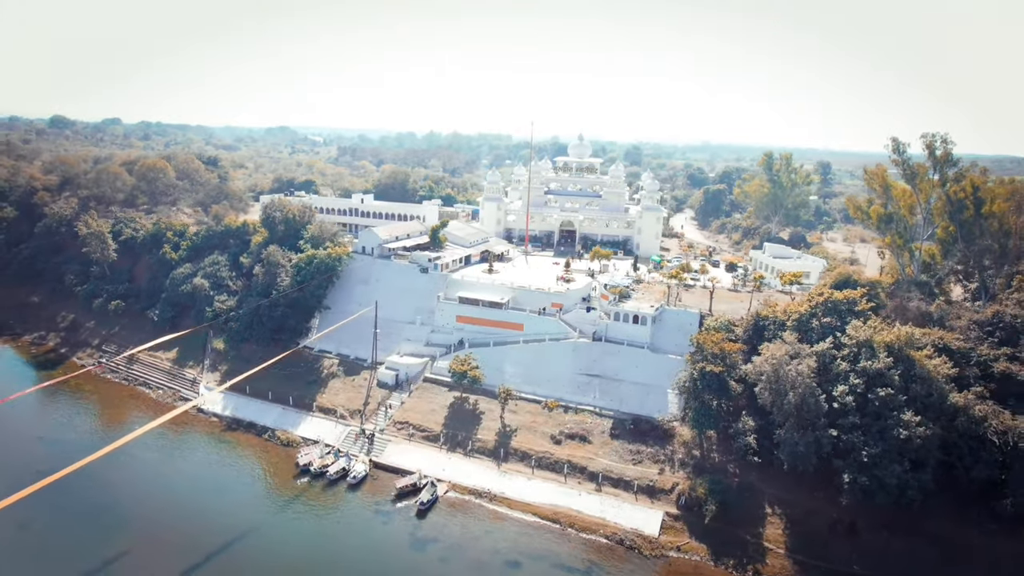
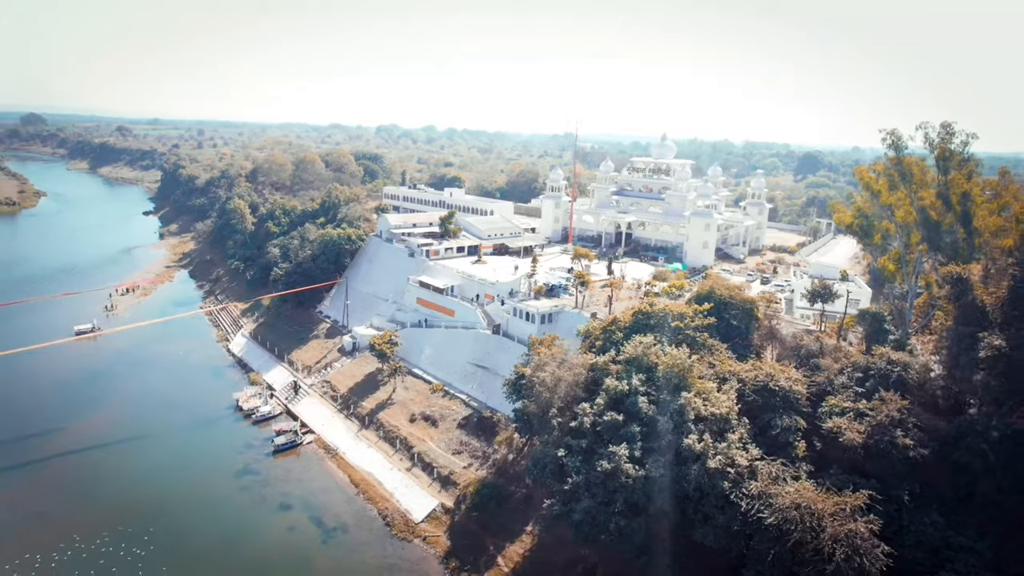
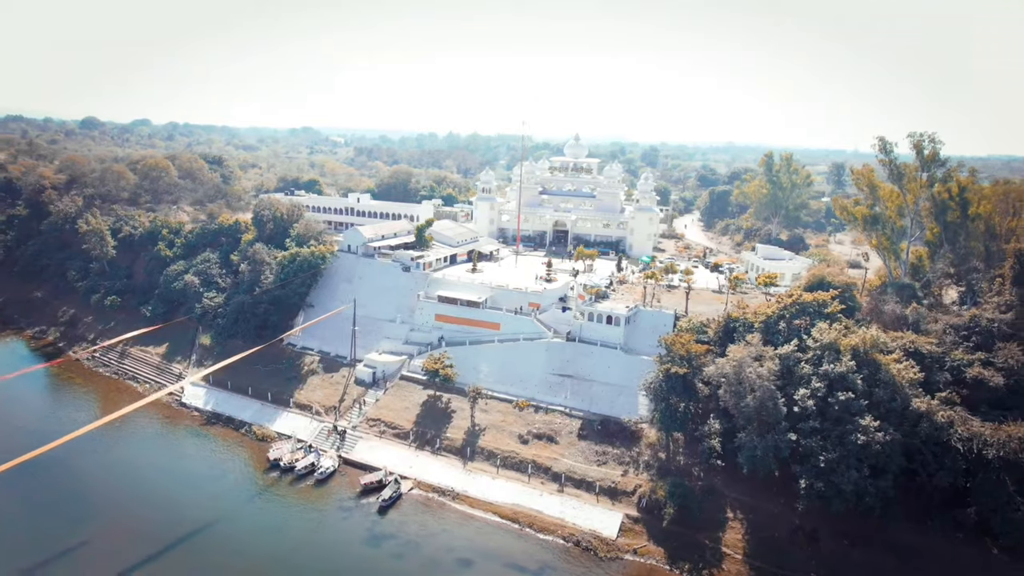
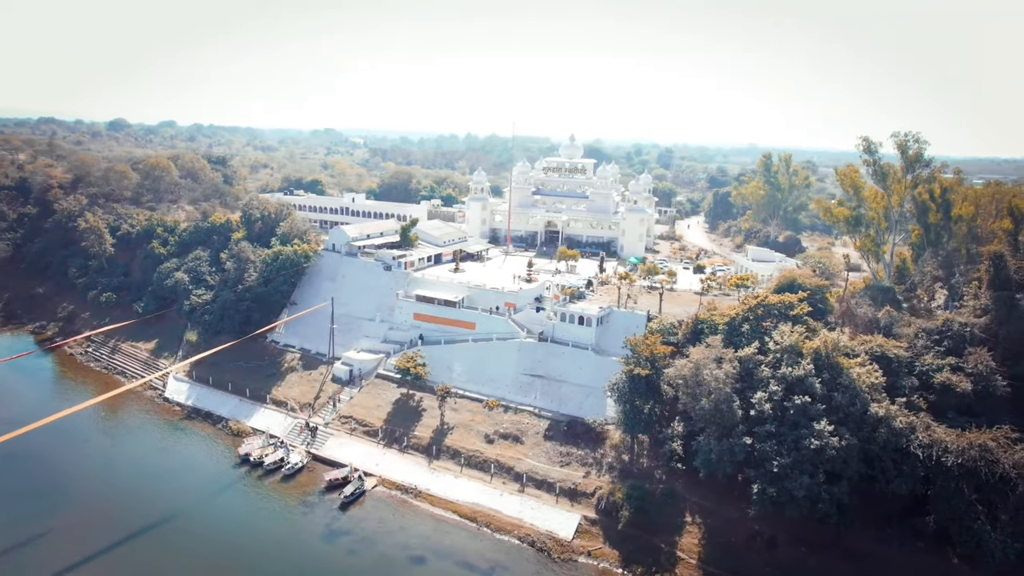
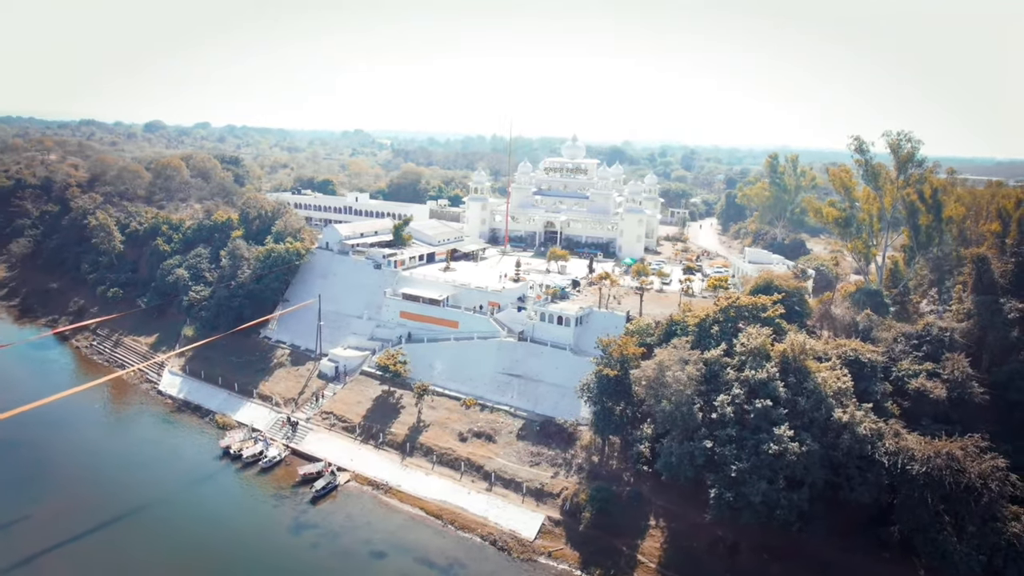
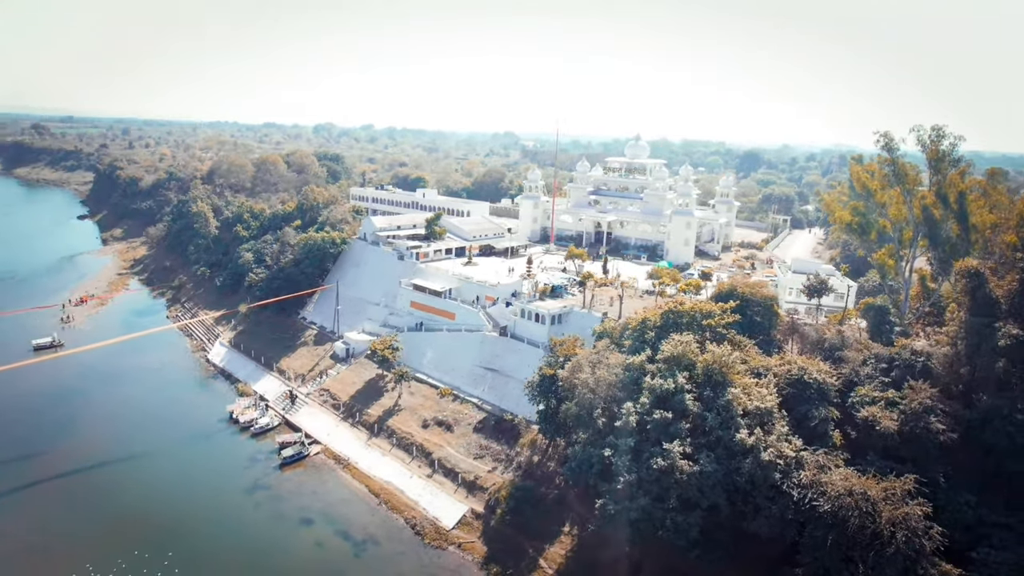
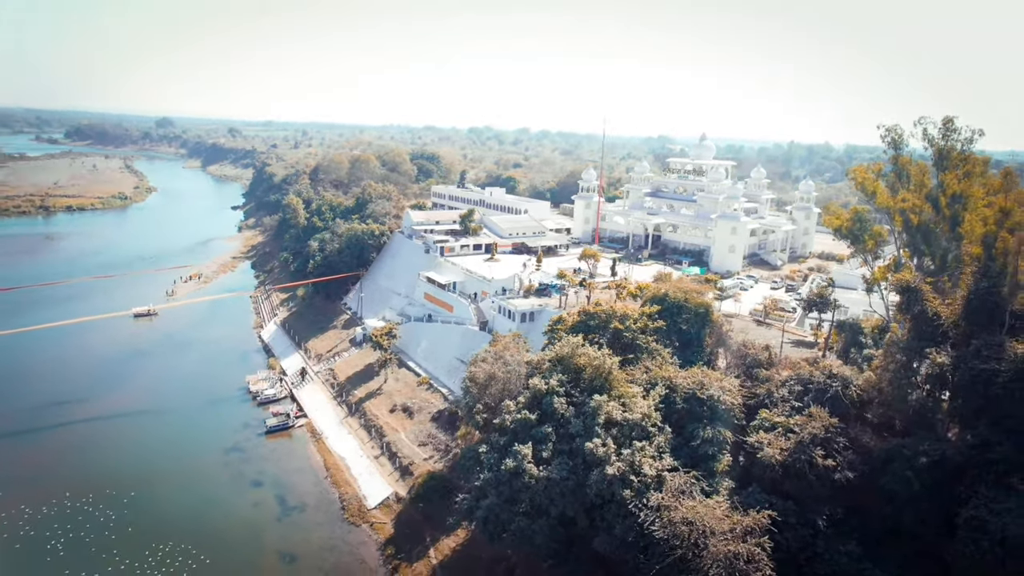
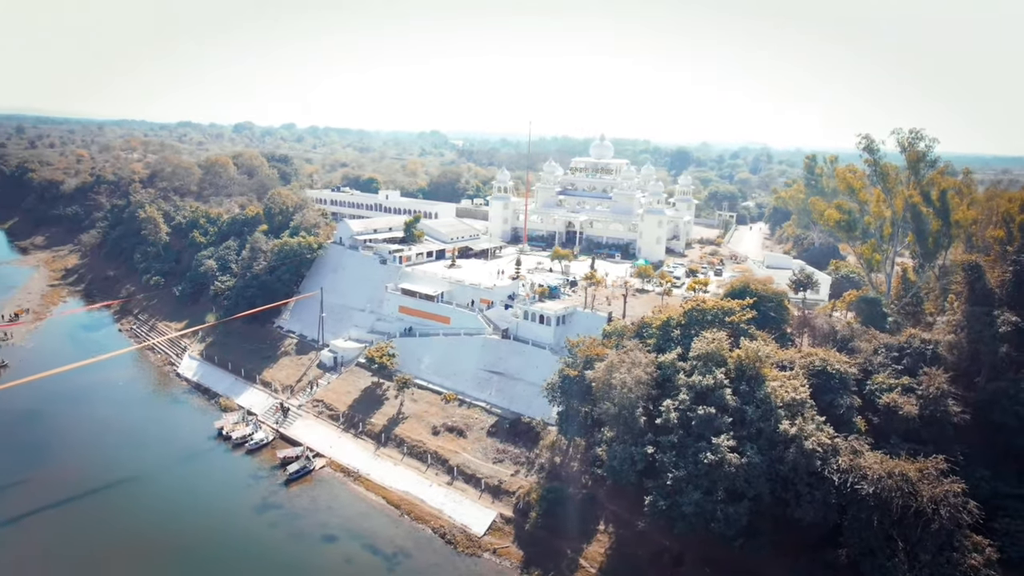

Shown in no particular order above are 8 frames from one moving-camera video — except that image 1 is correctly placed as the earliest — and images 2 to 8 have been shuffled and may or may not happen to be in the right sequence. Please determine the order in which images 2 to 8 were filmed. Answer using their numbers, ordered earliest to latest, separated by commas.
3, 4, 5, 8, 6, 2, 7
